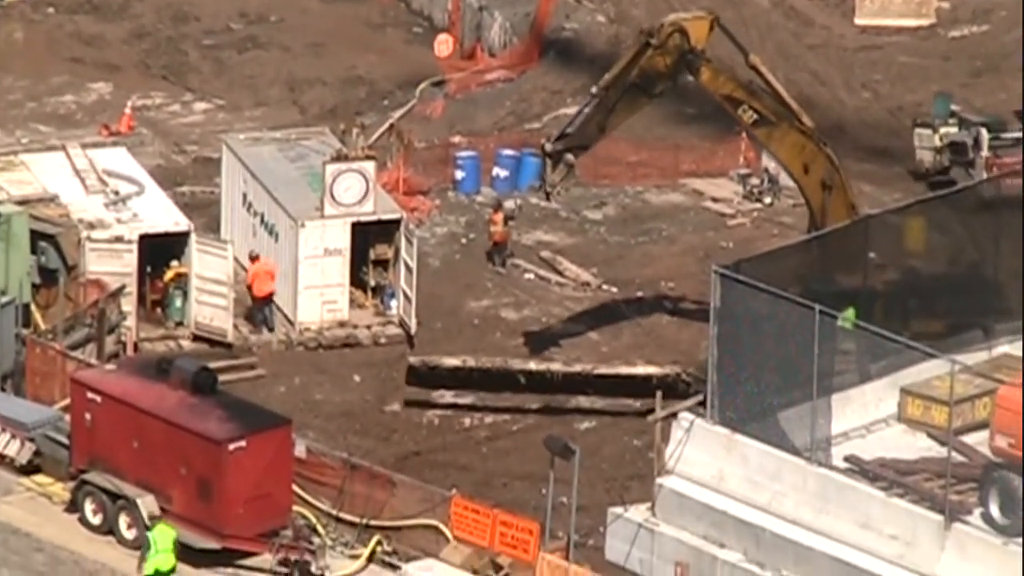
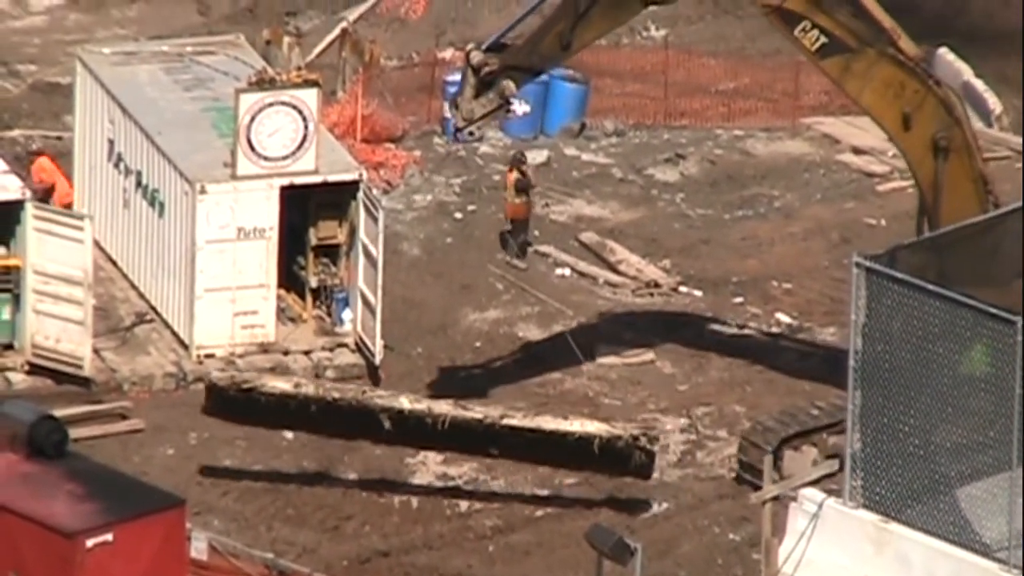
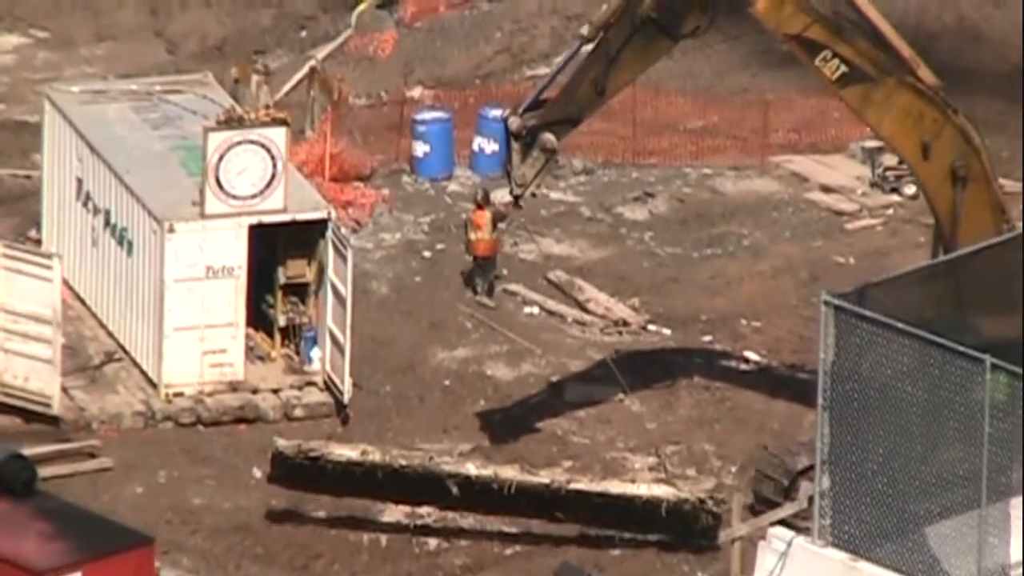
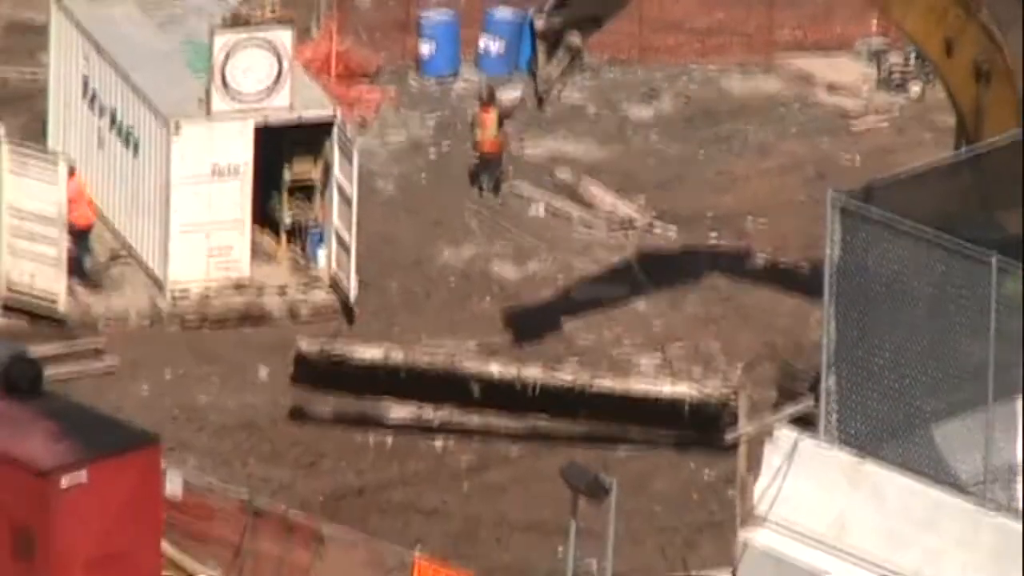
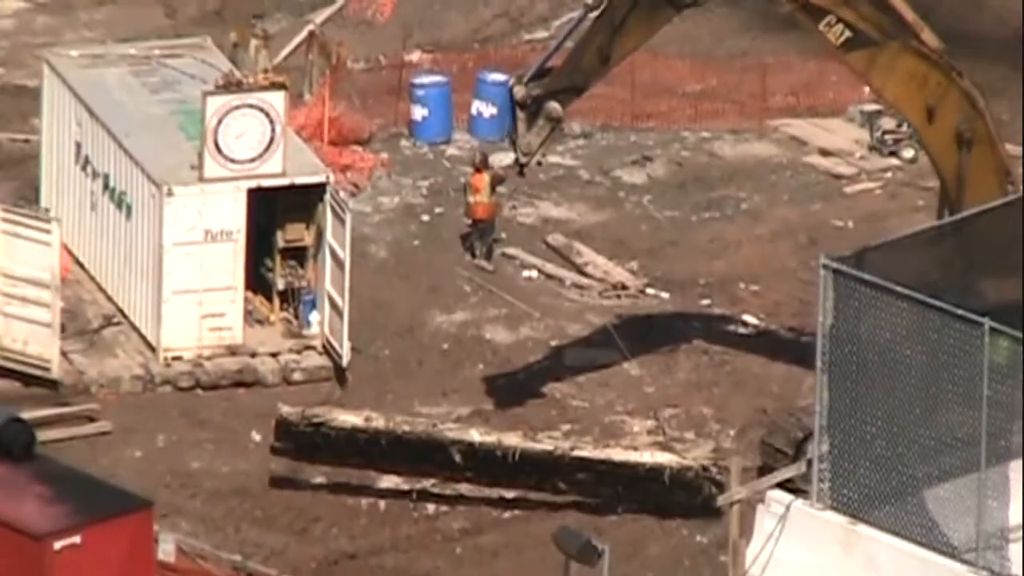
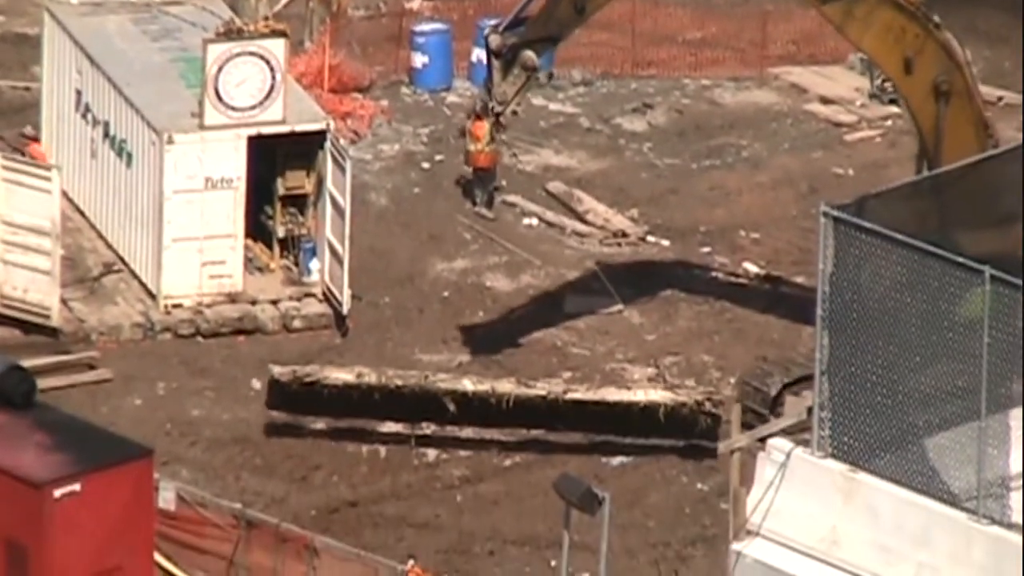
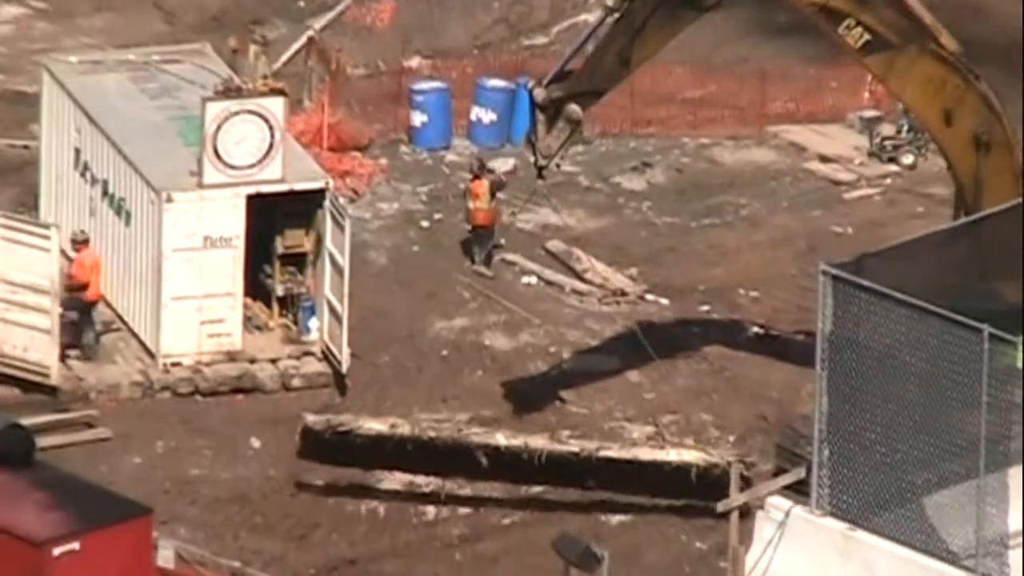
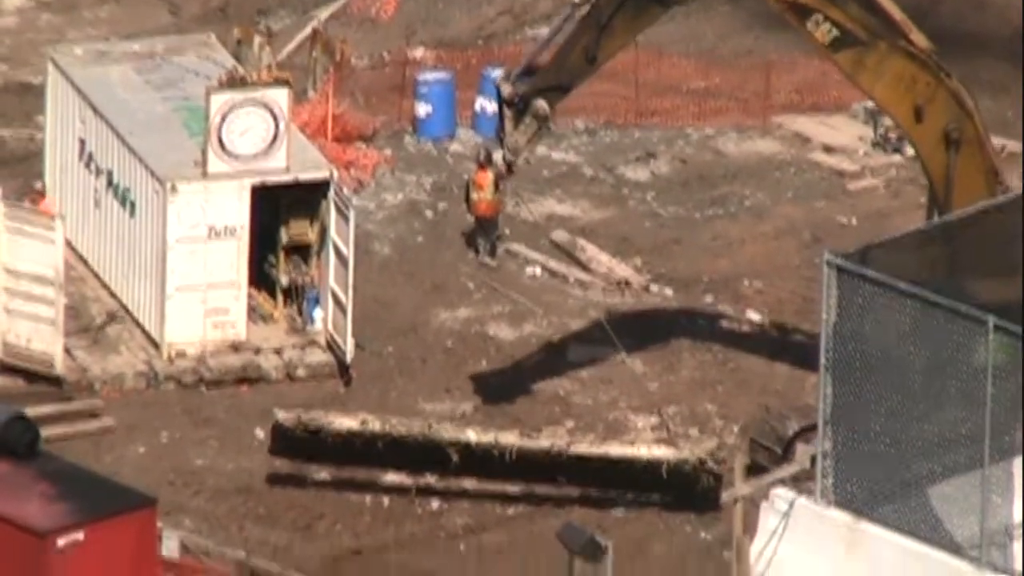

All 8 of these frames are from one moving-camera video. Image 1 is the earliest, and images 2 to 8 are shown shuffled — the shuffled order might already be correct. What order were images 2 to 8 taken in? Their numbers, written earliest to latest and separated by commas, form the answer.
7, 4, 5, 3, 8, 6, 2
